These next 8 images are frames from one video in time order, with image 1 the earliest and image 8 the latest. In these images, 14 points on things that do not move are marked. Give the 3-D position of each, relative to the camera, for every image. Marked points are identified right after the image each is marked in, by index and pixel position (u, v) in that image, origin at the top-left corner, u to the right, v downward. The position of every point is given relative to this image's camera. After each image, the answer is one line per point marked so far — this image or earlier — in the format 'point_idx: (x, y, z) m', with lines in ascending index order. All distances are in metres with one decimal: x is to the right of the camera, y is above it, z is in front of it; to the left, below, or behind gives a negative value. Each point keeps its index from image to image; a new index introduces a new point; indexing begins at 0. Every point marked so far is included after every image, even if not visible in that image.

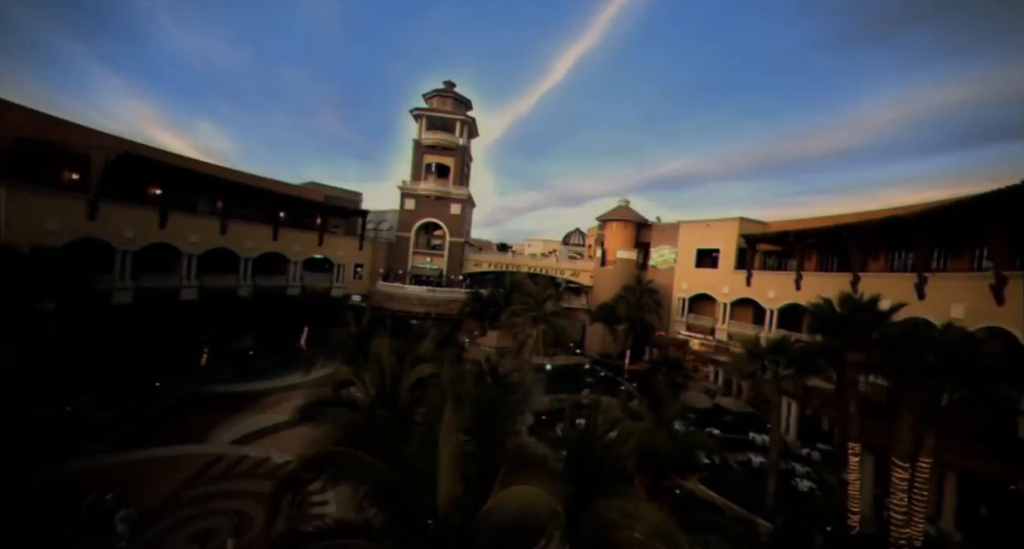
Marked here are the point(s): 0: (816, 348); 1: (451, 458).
0: (+13.7, -3.4, +18.4) m
1: (-1.2, -3.3, +6.8) m
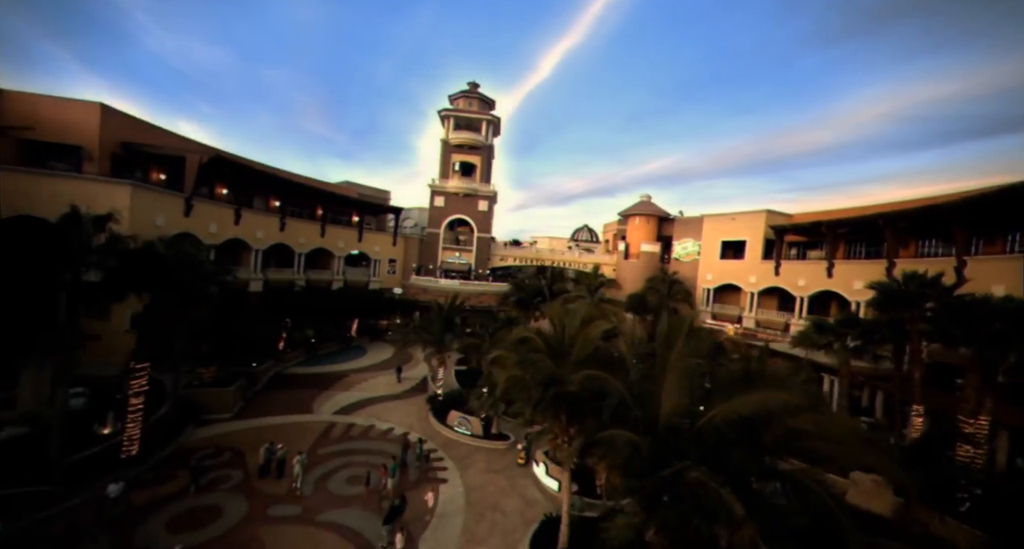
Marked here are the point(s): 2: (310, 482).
0: (+18.8, -2.3, +20.9) m
1: (+3.8, -2.4, +9.4) m
2: (-9.6, -9.3, +19.1) m
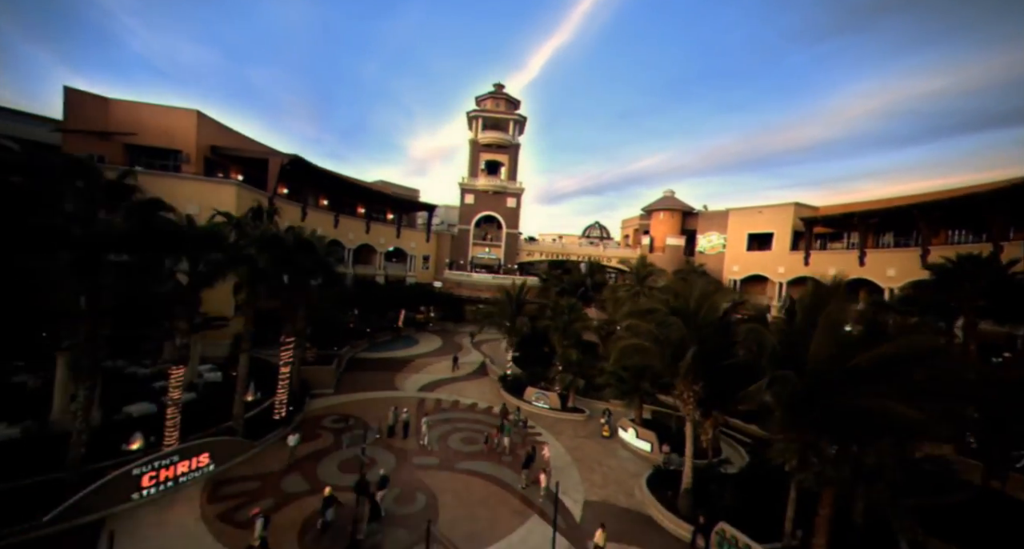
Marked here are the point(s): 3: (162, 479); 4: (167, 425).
0: (+23.9, -1.3, +23.1) m
1: (+8.8, -1.6, +11.8) m
2: (-4.5, -8.6, +21.8) m
3: (-12.5, -7.4, +15.2) m
4: (-13.1, -5.8, +16.4) m
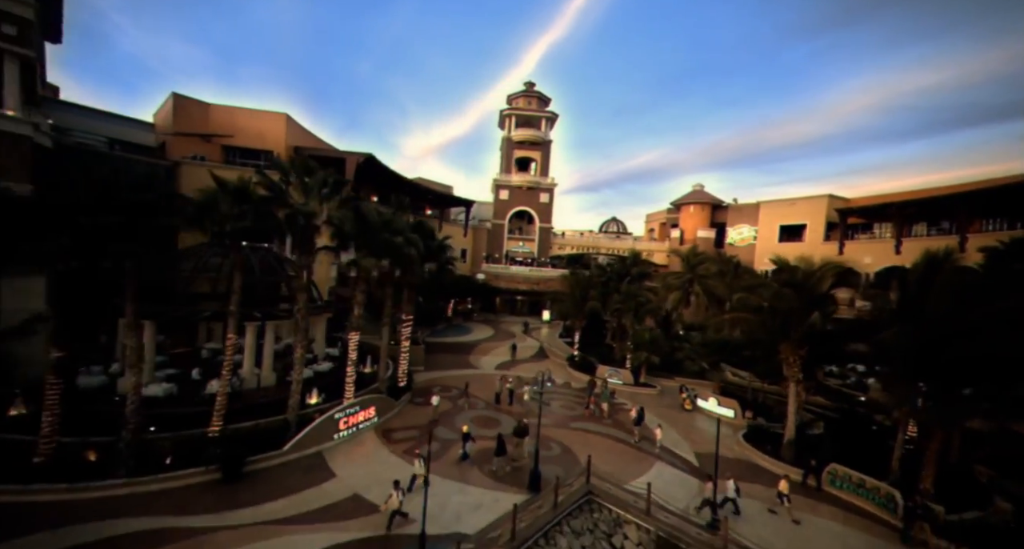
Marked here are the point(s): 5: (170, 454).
0: (+29.5, -0.2, +25.0) m
1: (+14.2, -0.7, +14.1) m
2: (+1.2, -7.6, +24.4) m
3: (-7.0, -6.5, +18.0) m
4: (-7.6, -5.0, +19.3) m
5: (-11.3, -6.0, +14.1) m
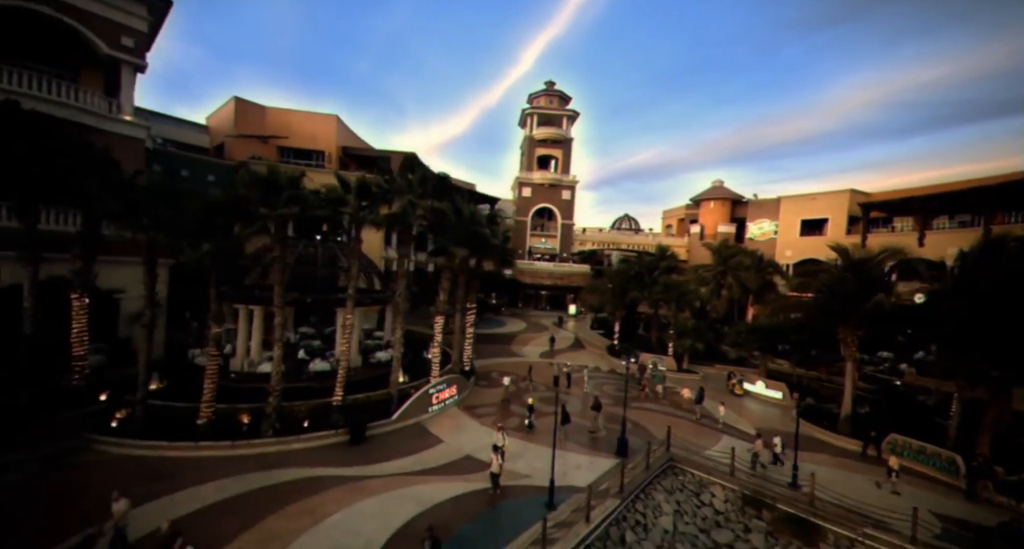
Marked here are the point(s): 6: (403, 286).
0: (+33.2, +0.5, +26.0) m
1: (+17.7, 0.0, +15.4) m
2: (+4.9, -7.0, +26.0) m
3: (-3.4, -6.0, +19.7) m
4: (-4.0, -4.5, +21.0) m
5: (-7.8, -5.5, +15.8) m
6: (-5.0, -0.5, +19.5) m
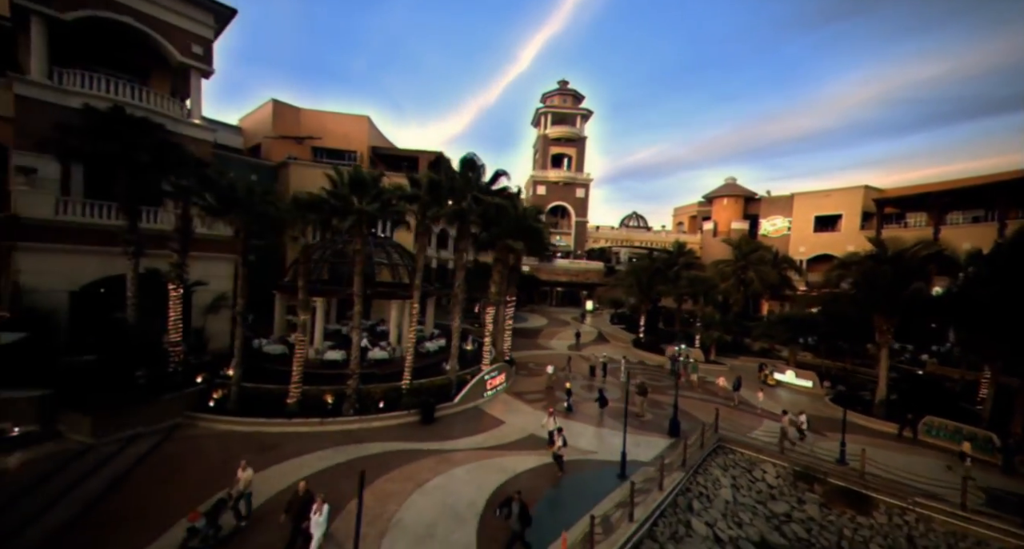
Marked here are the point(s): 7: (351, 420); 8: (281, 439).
0: (+35.7, +1.1, +26.7) m
1: (+20.1, +0.4, +16.3) m
2: (+7.5, -6.6, +27.0) m
3: (-0.9, -5.6, +20.8) m
4: (-1.5, -4.1, +22.1) m
5: (-5.4, -5.1, +17.0) m
6: (-2.5, -0.1, +20.6) m
7: (-6.1, -5.5, +15.7) m
8: (-8.1, -5.8, +14.5) m
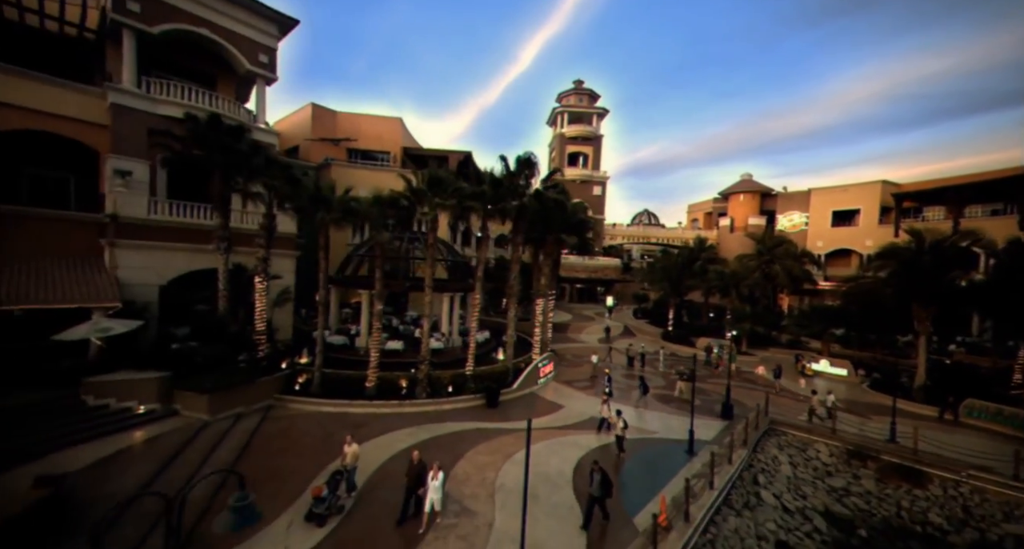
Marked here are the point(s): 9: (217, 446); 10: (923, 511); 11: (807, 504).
0: (+38.5, +1.7, +27.1) m
1: (+22.6, +0.9, +16.9) m
2: (+10.3, -6.2, +27.9) m
3: (+1.8, -5.3, +21.9) m
4: (+1.2, -3.7, +23.1) m
5: (-2.7, -4.8, +18.1) m
6: (+0.1, +0.2, +21.6) m
7: (-3.5, -5.2, +16.8) m
8: (-5.5, -5.5, +15.6) m
9: (-9.0, -5.2, +12.6) m
10: (+13.7, -7.9, +13.8) m
11: (+9.9, -7.6, +13.8) m
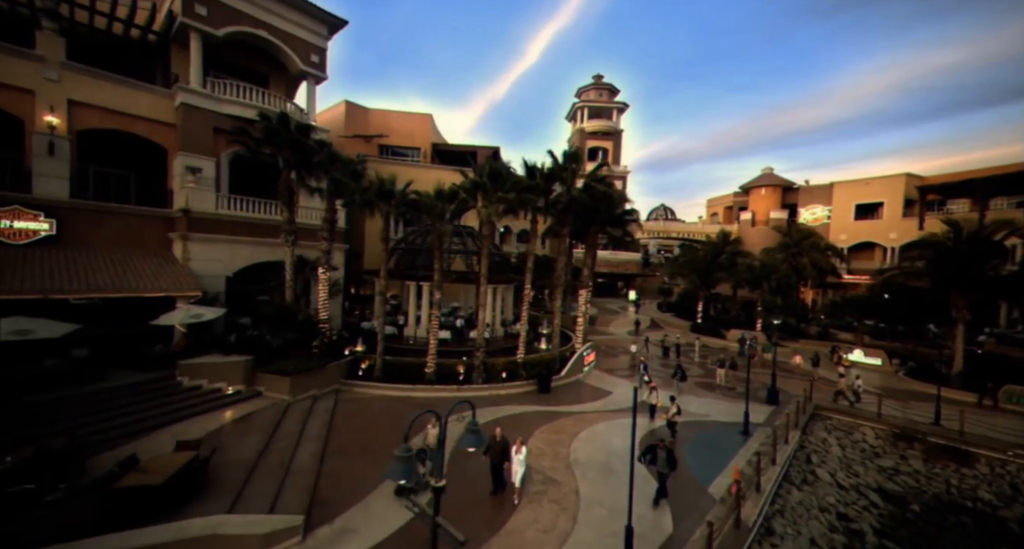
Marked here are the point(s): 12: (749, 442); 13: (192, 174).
0: (+41.0, +2.4, +26.8) m
1: (+24.9, +1.4, +17.0) m
2: (+12.8, -5.6, +28.3) m
3: (+4.2, -4.8, +22.5) m
4: (+3.7, -3.2, +23.8) m
5: (-0.4, -4.4, +18.9) m
6: (+2.5, +0.7, +22.3) m
7: (-1.2, -4.8, +17.6) m
8: (-3.2, -5.1, +16.5) m
9: (-6.8, -4.9, +13.5) m
10: (+15.9, -7.4, +14.2) m
11: (+12.1, -7.2, +14.3) m
12: (+8.1, -5.7, +14.1) m
13: (-15.0, +4.7, +19.3) m
